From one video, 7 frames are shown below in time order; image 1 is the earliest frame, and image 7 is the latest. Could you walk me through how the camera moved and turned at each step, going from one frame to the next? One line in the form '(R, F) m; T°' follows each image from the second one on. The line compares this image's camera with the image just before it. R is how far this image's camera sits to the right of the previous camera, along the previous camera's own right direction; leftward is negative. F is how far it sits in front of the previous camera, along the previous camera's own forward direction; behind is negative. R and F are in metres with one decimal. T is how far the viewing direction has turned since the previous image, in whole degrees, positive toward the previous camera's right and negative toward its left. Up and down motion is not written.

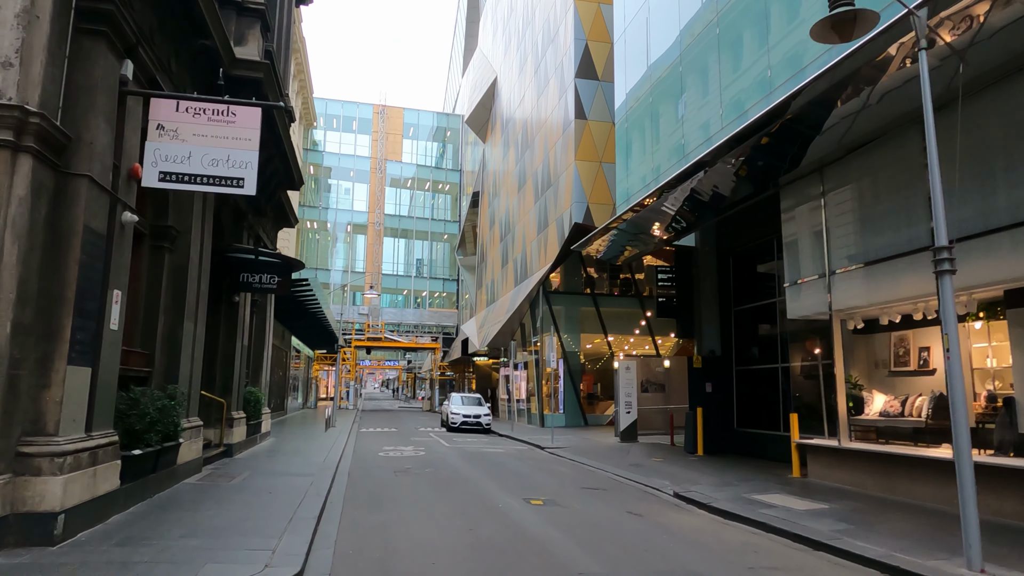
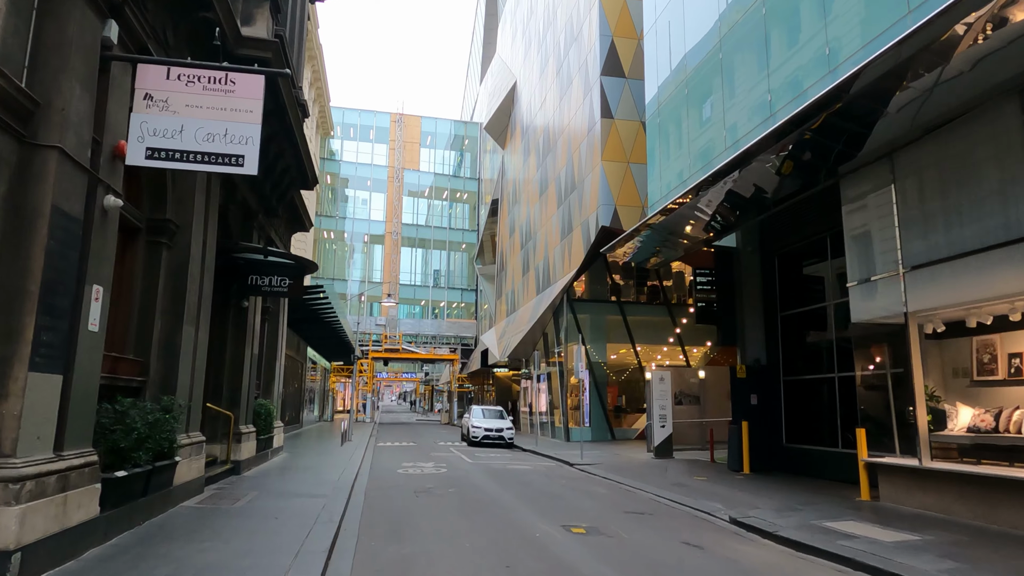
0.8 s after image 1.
(-0.3, +1.2) m; -1°
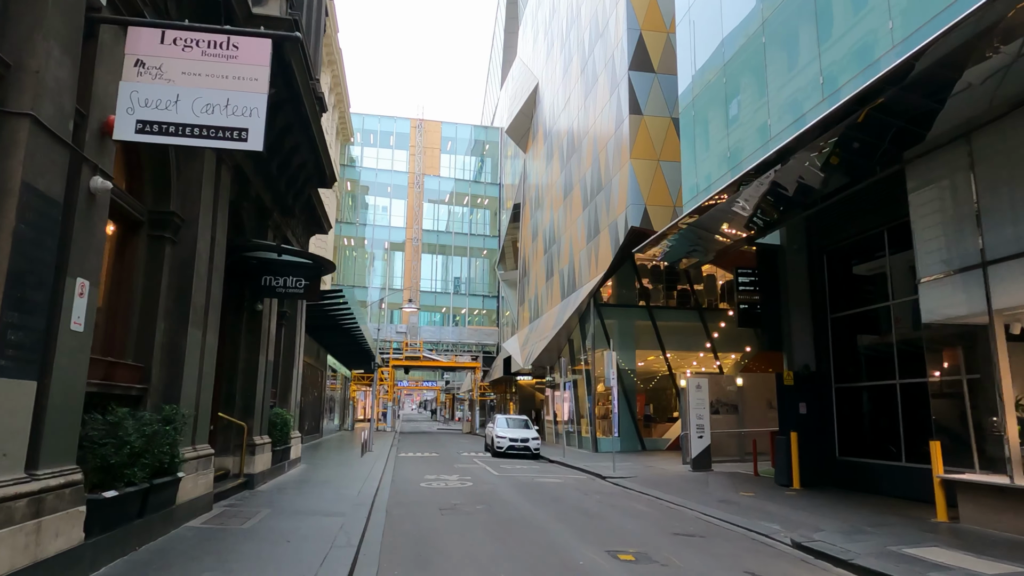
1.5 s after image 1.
(-0.2, +0.9) m; -2°
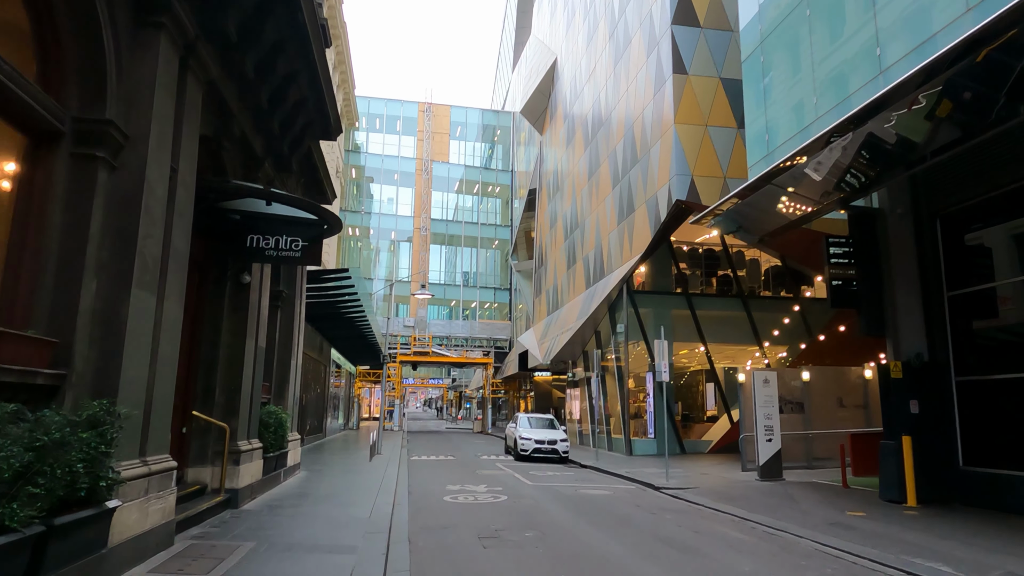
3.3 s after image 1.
(-0.7, +2.7) m; 0°
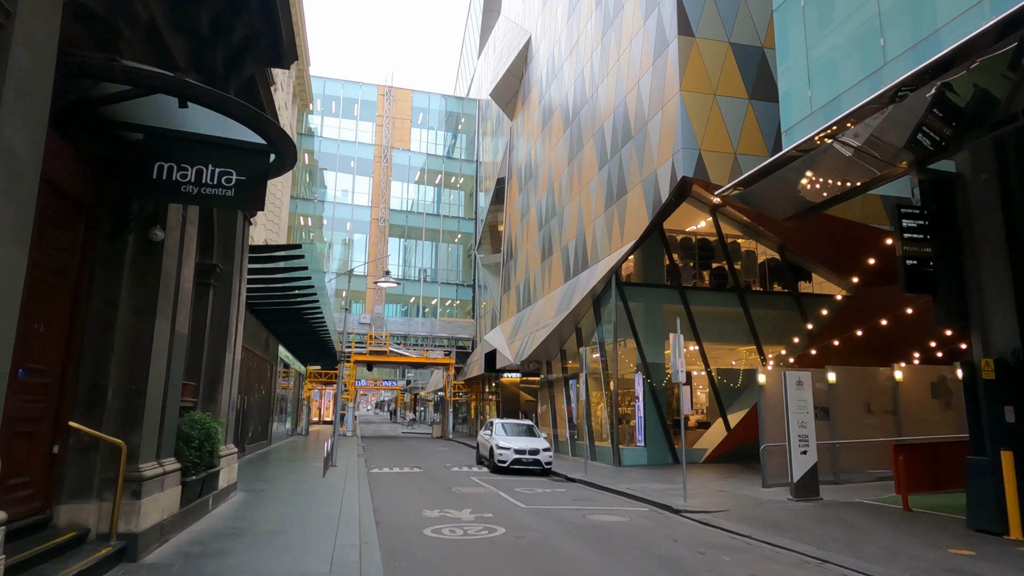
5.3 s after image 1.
(-0.7, +2.7) m; +4°
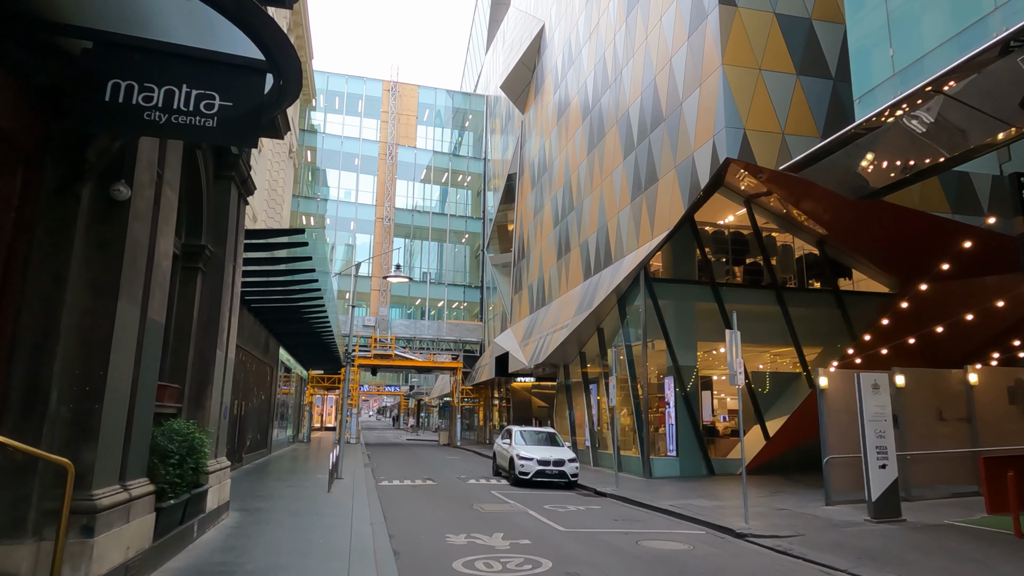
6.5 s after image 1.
(-0.6, +1.7) m; 0°
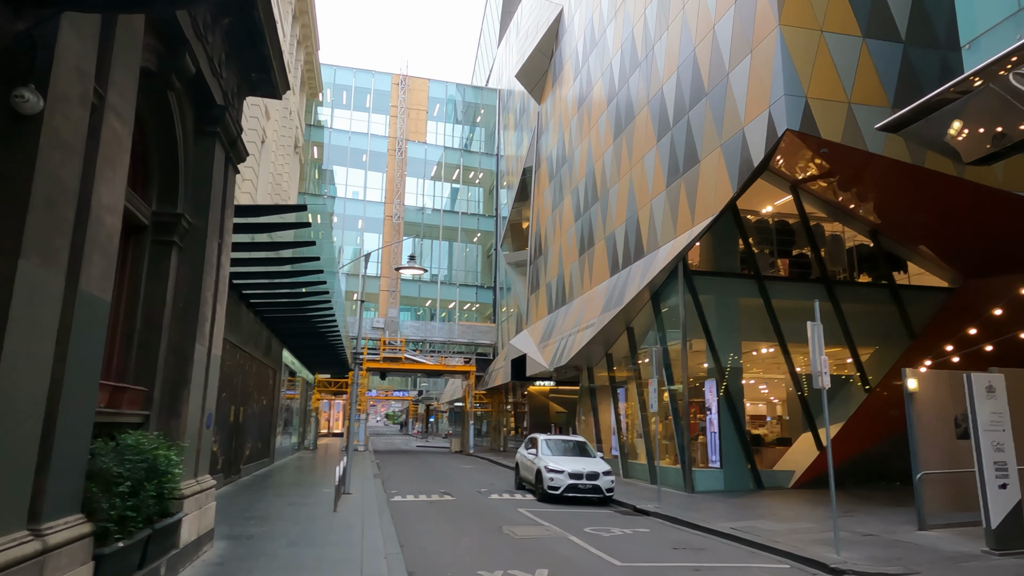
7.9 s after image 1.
(-0.5, +1.9) m; -1°
